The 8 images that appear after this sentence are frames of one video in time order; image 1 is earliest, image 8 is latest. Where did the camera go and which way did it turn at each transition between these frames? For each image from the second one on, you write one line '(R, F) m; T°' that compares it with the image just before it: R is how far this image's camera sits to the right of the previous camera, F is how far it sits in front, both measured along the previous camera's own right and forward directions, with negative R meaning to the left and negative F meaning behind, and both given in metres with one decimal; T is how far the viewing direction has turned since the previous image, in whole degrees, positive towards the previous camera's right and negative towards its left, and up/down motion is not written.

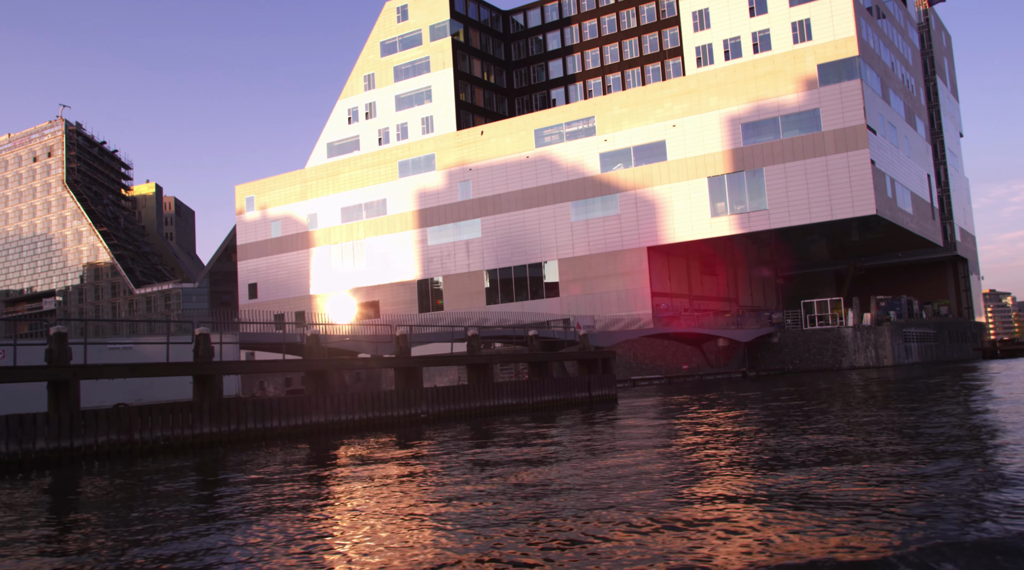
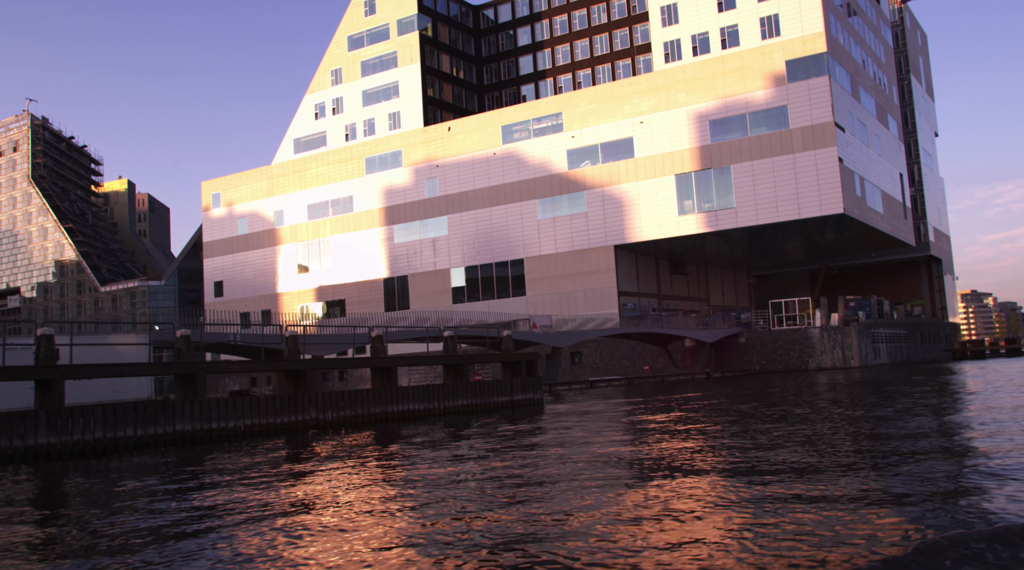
(+1.7, +1.1) m; +1°
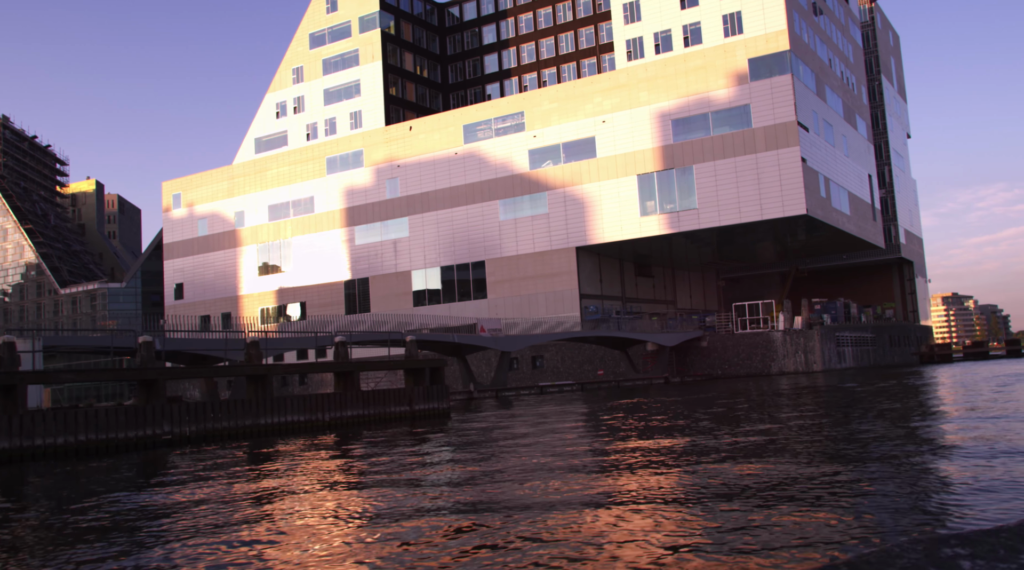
(+1.9, +1.3) m; +1°
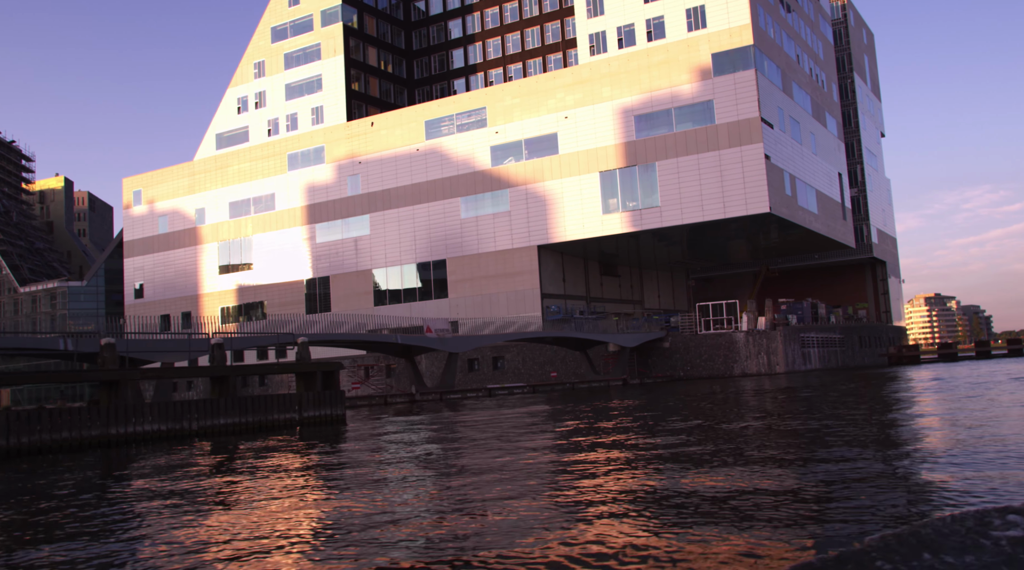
(+1.9, +1.4) m; +1°
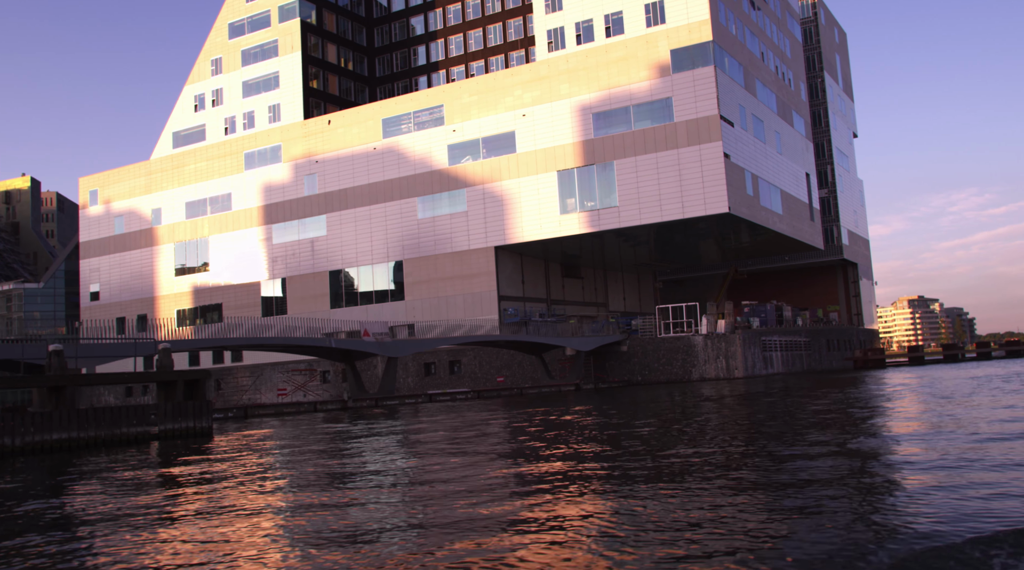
(+2.2, +1.5) m; +1°
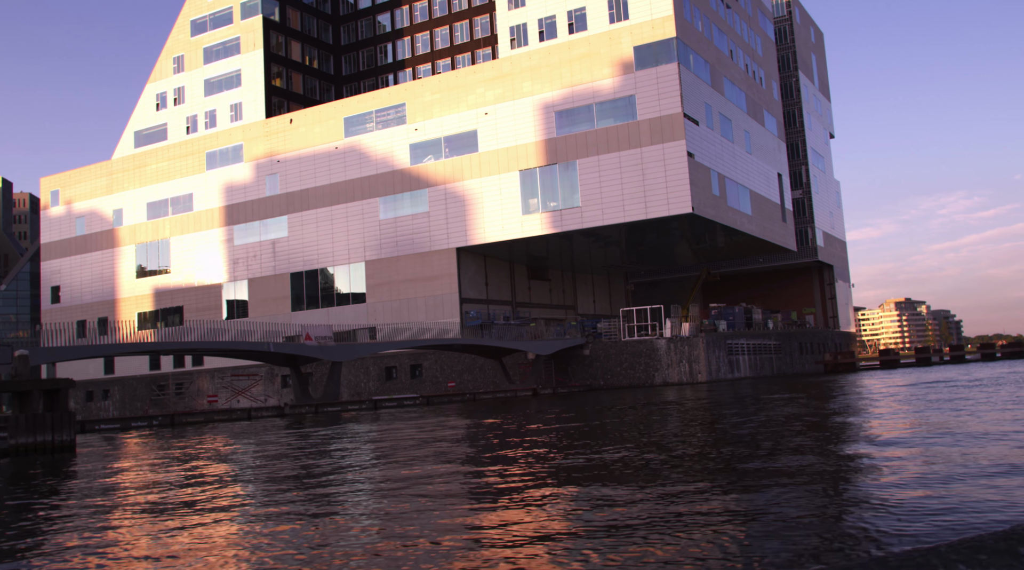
(+1.9, +1.3) m; 0°
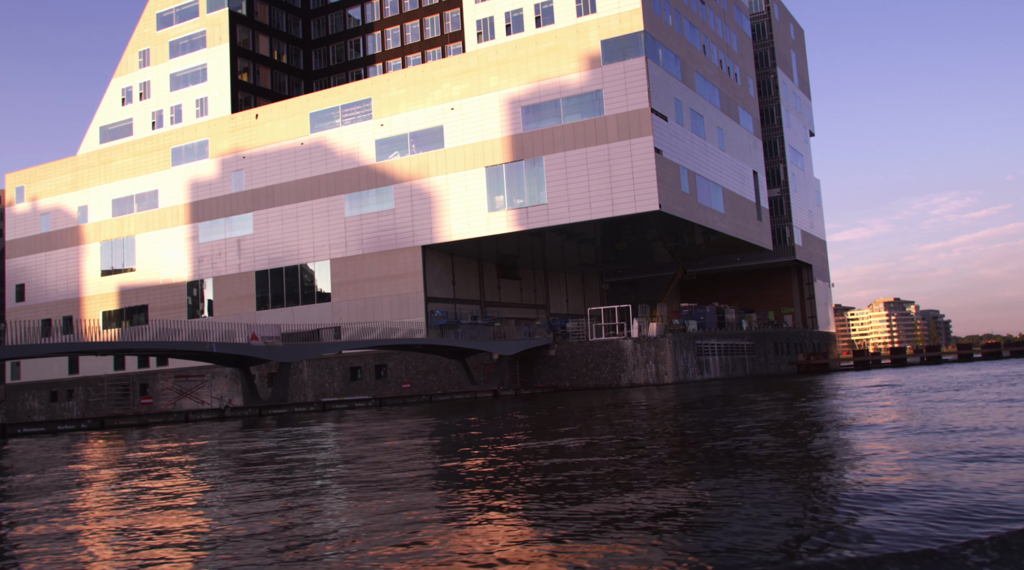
(+1.7, +1.1) m; 0°
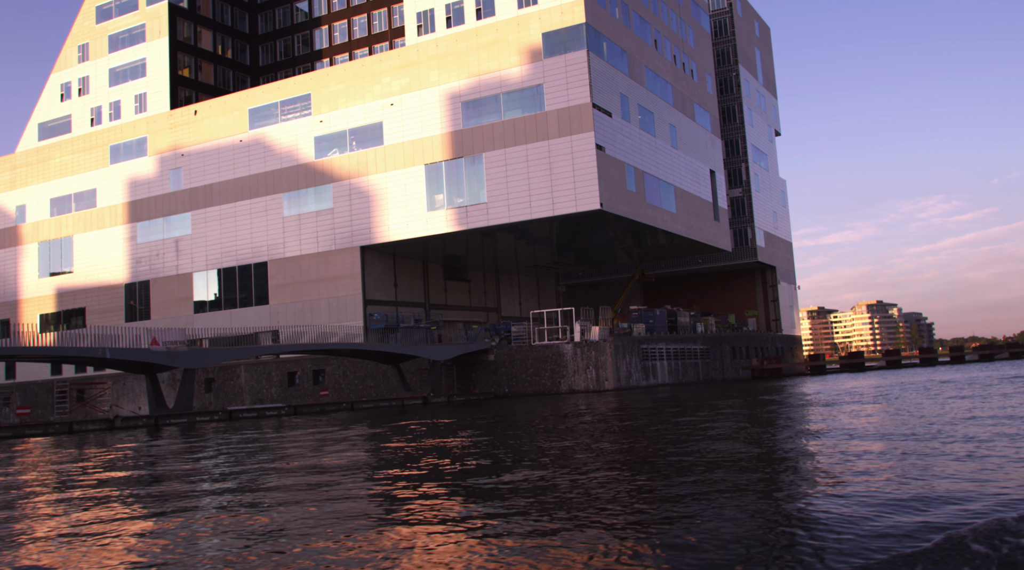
(+2.9, +2.0) m; +1°
